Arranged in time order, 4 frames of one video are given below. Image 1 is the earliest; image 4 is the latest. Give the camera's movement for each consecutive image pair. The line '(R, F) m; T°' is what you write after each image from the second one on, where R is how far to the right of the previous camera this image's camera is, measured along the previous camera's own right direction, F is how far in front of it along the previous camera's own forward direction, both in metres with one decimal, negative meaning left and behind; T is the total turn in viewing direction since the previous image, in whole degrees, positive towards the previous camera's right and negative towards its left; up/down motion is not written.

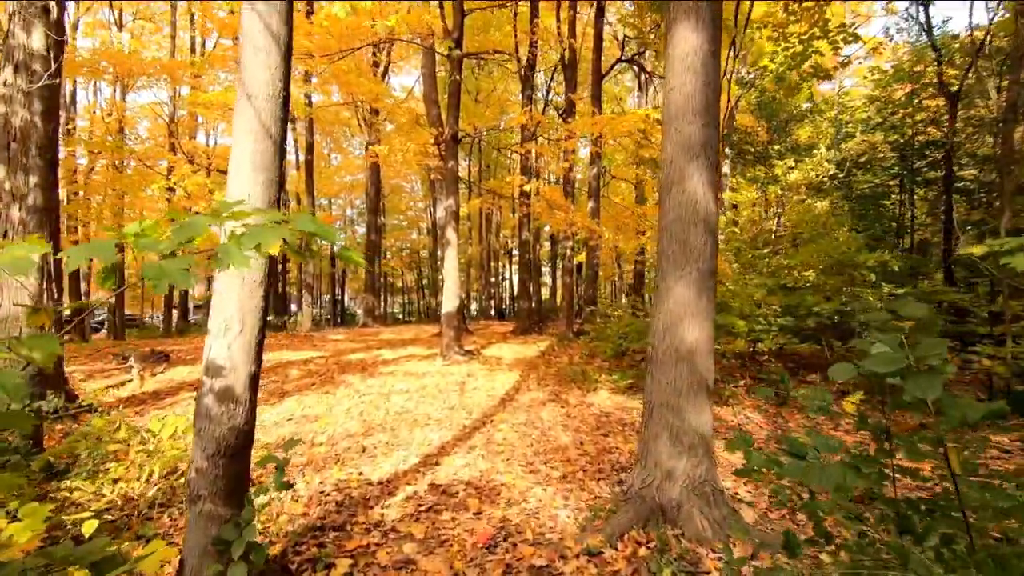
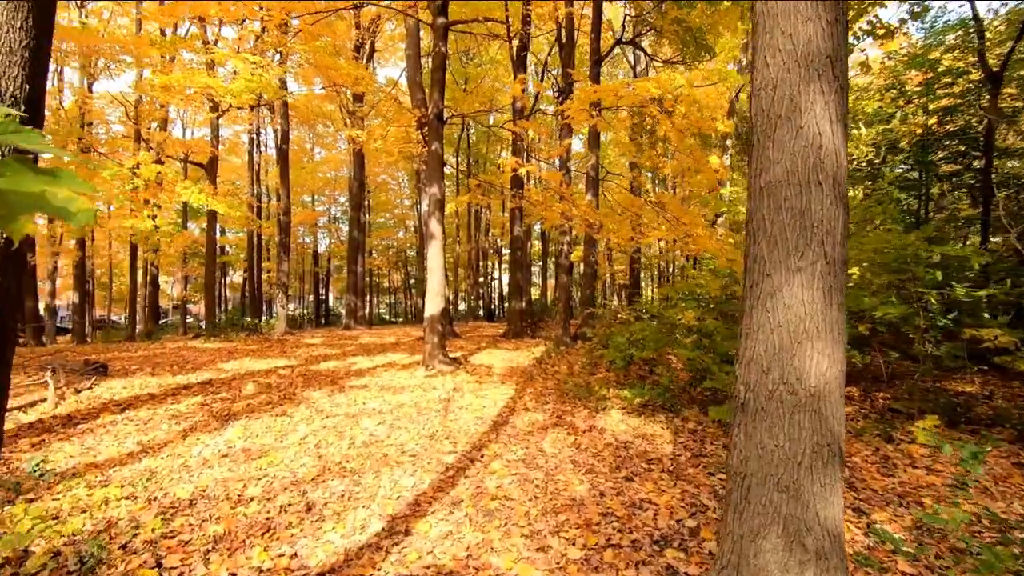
(-0.1, +1.3) m; +1°
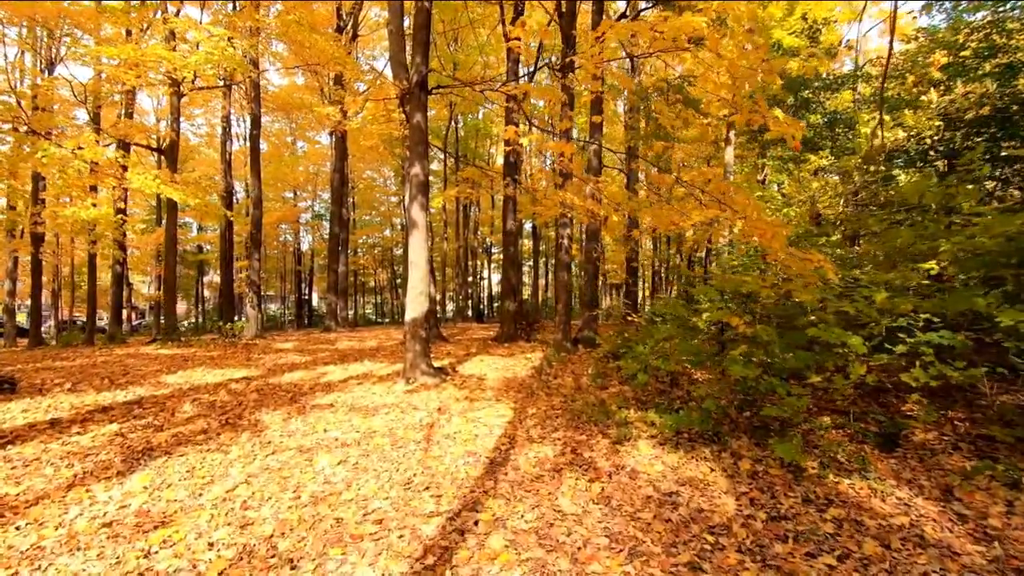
(-0.1, +1.4) m; +1°
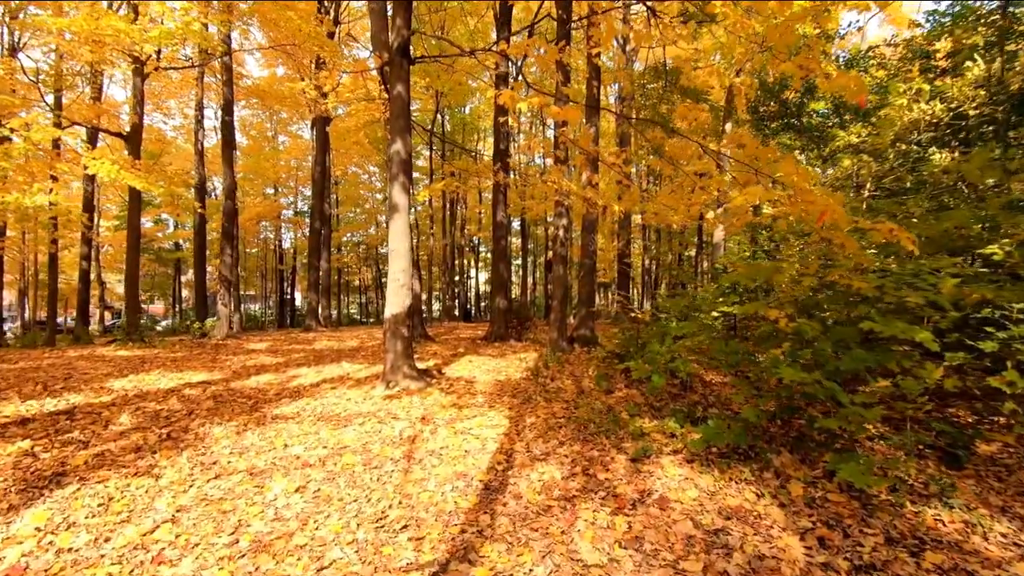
(-0.1, +0.9) m; +2°
